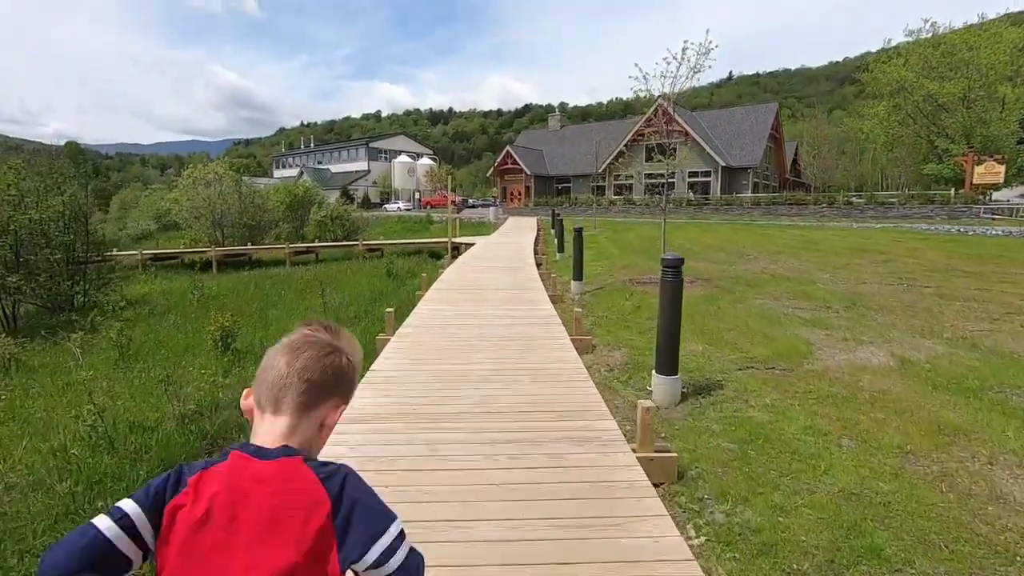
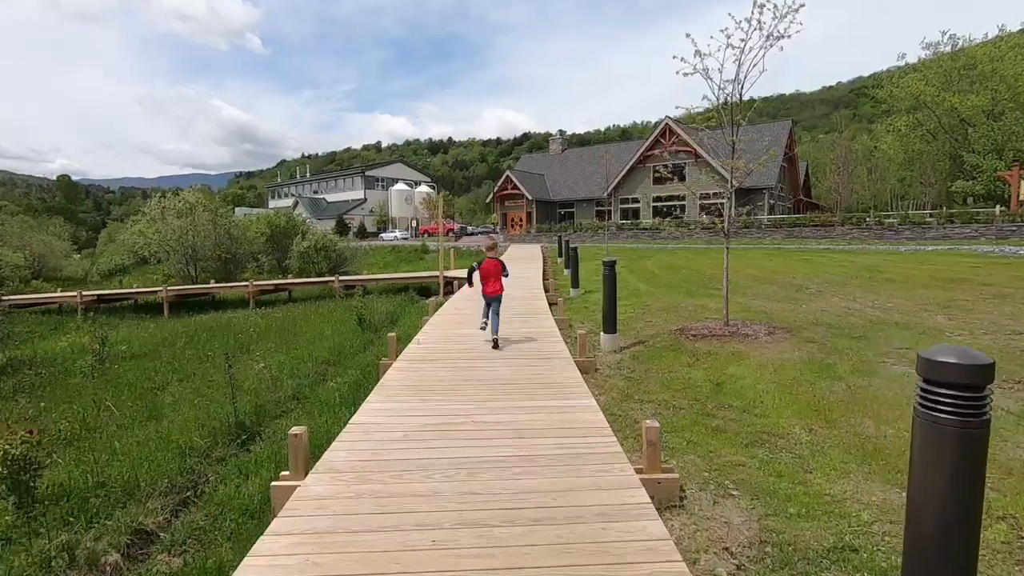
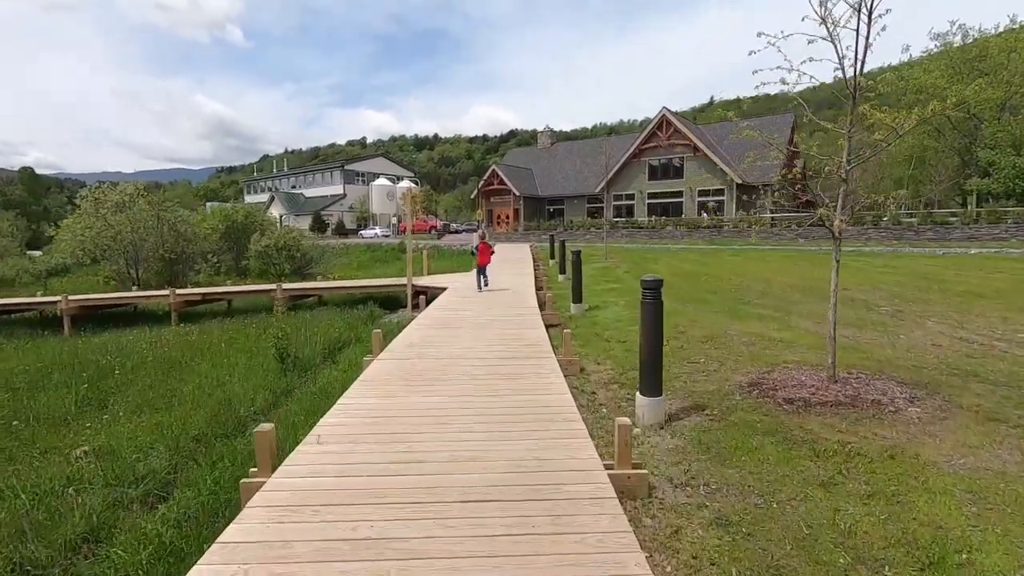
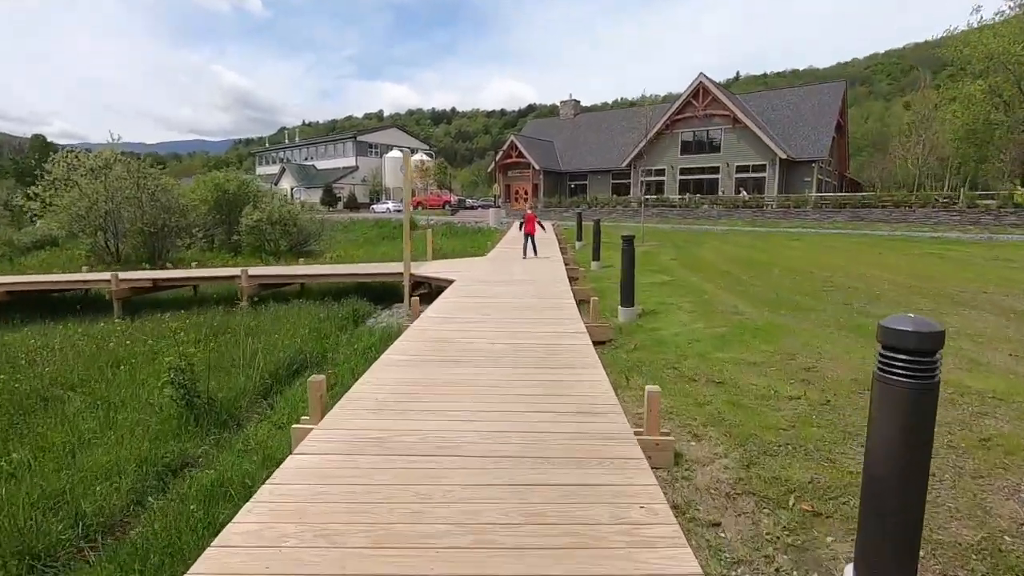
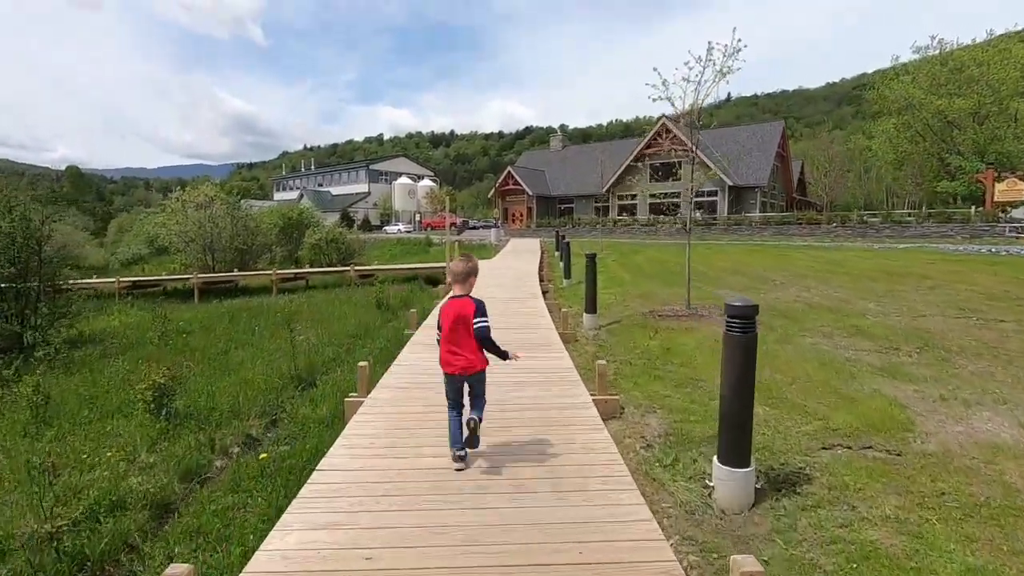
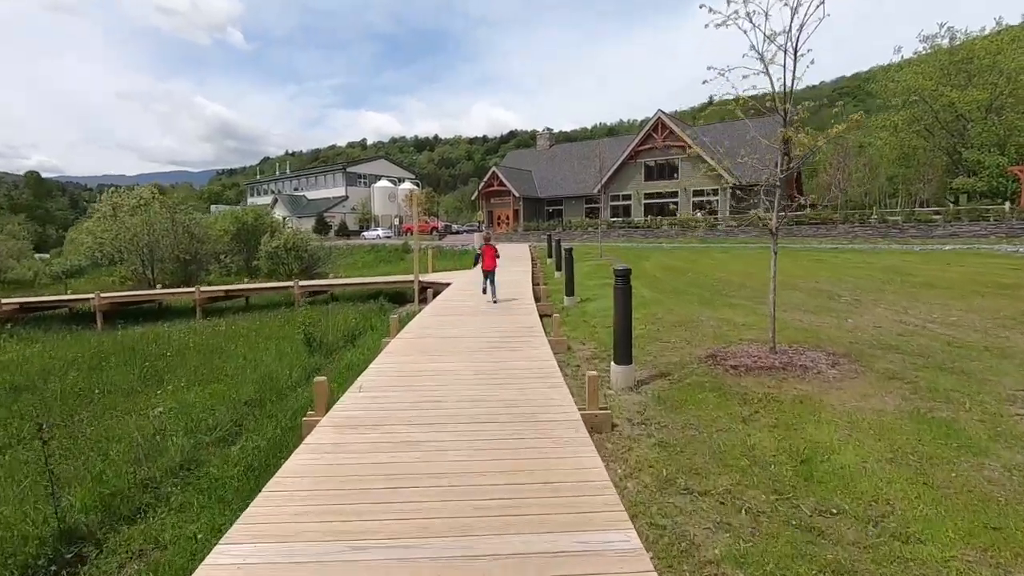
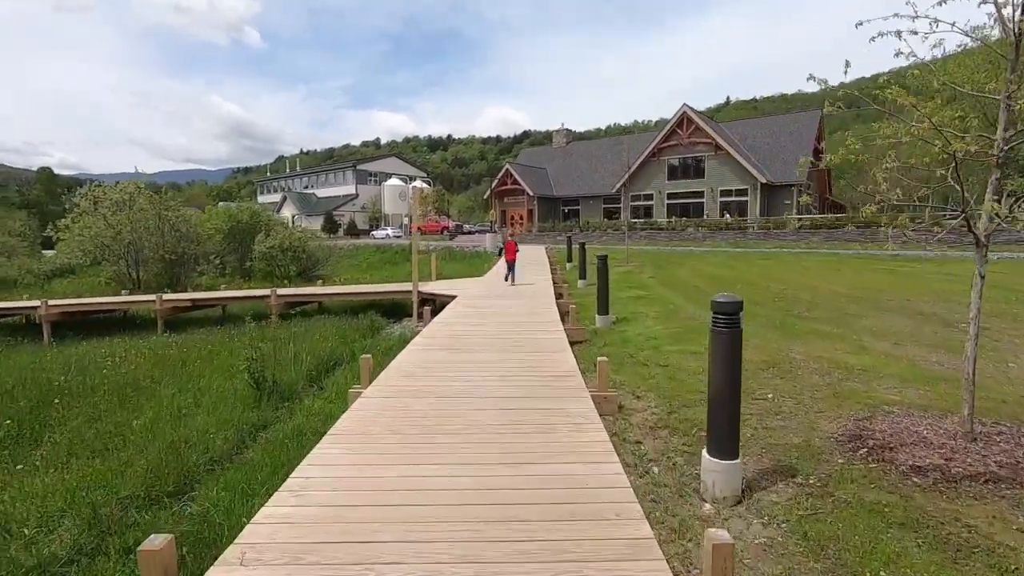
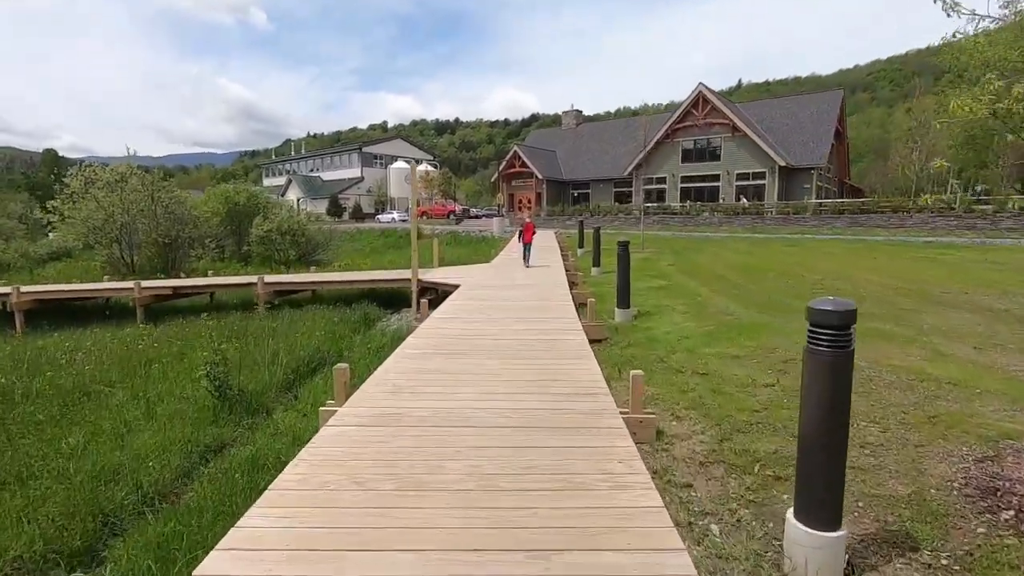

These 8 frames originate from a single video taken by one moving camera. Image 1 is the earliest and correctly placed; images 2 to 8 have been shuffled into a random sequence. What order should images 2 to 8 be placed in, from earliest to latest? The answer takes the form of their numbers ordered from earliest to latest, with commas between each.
5, 2, 6, 3, 7, 8, 4
